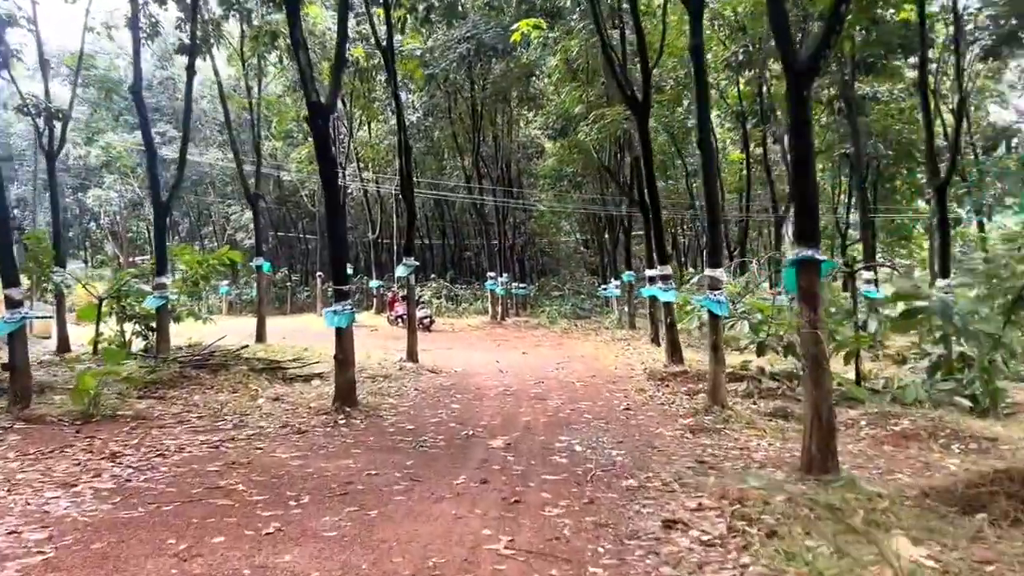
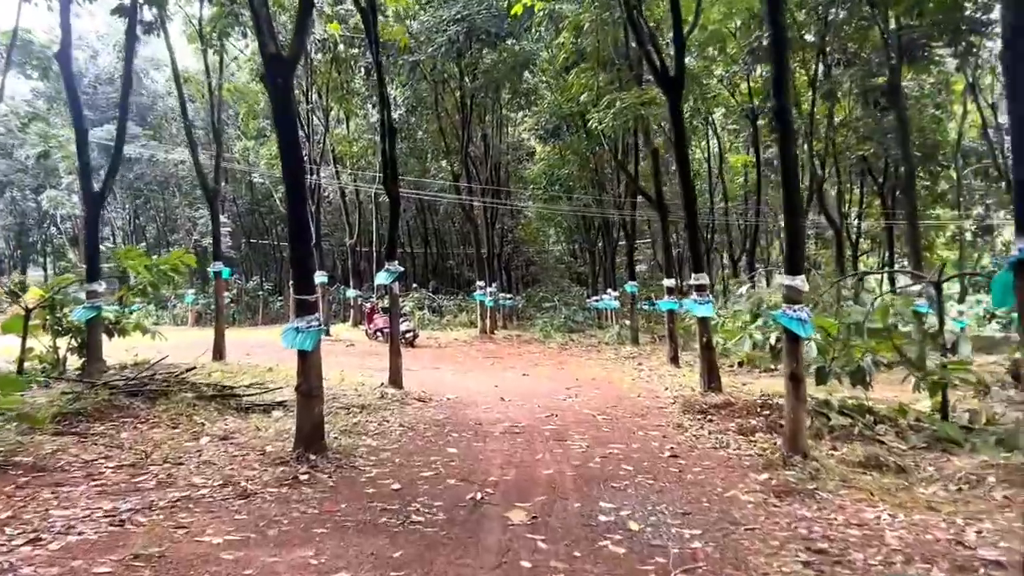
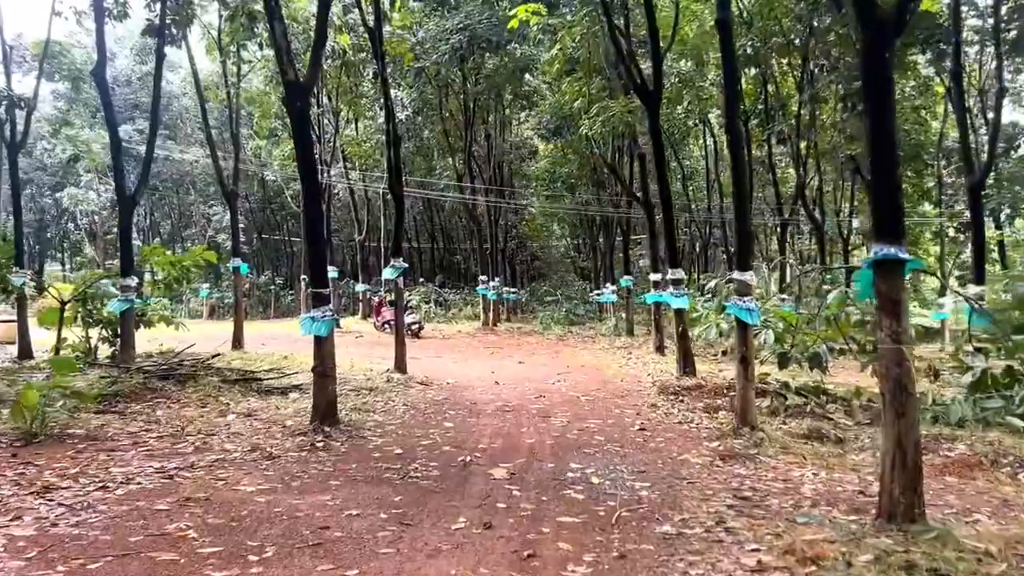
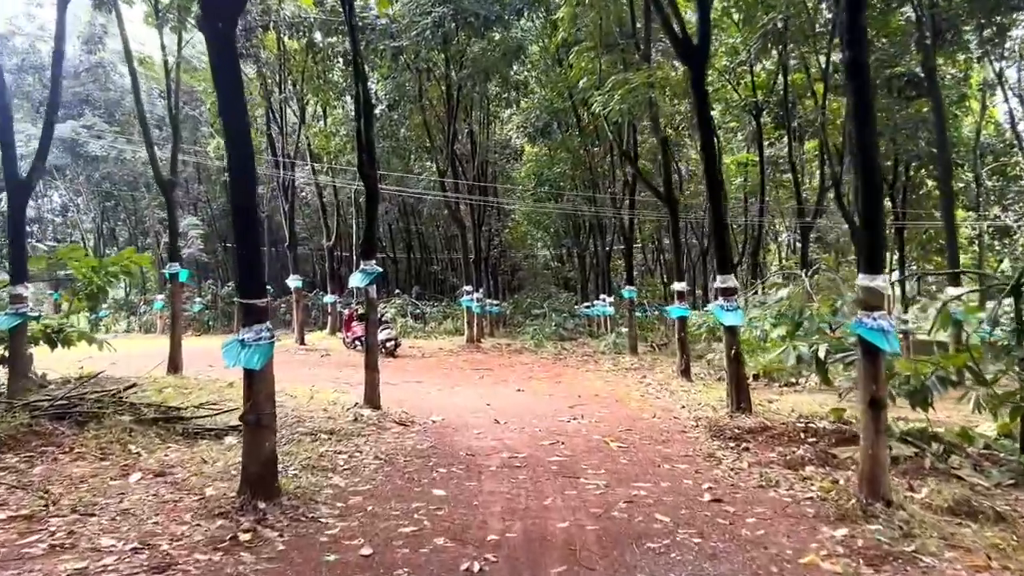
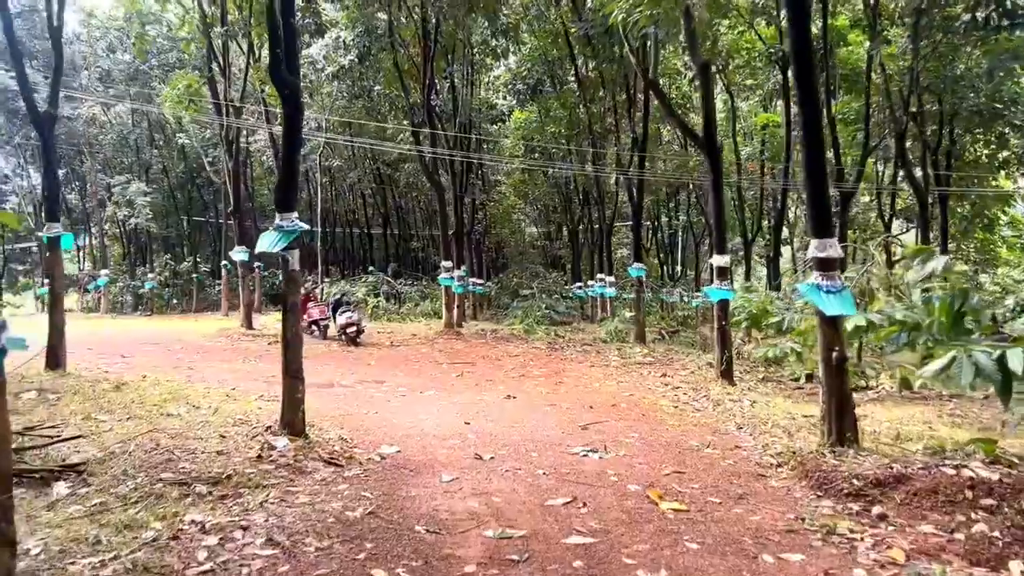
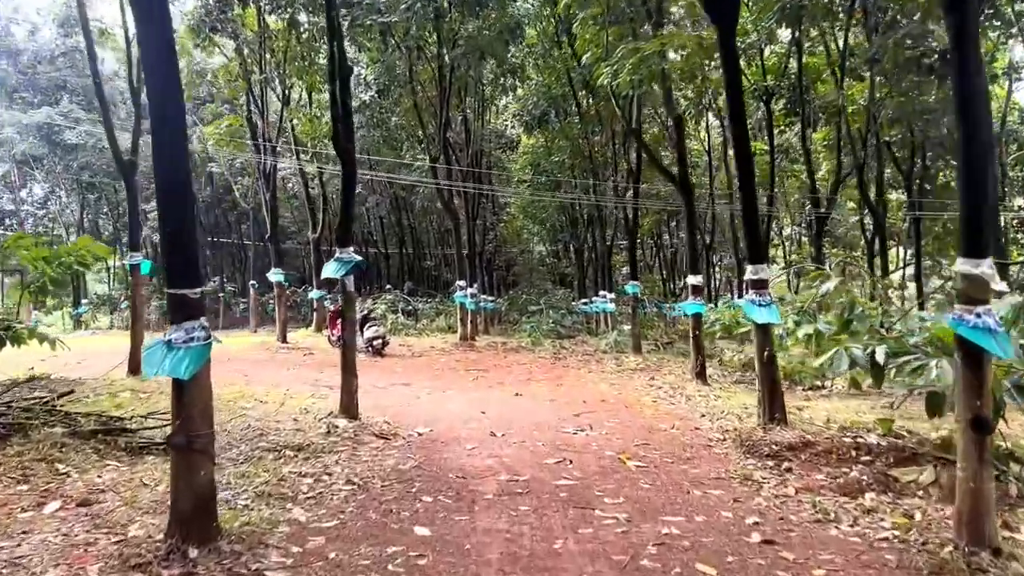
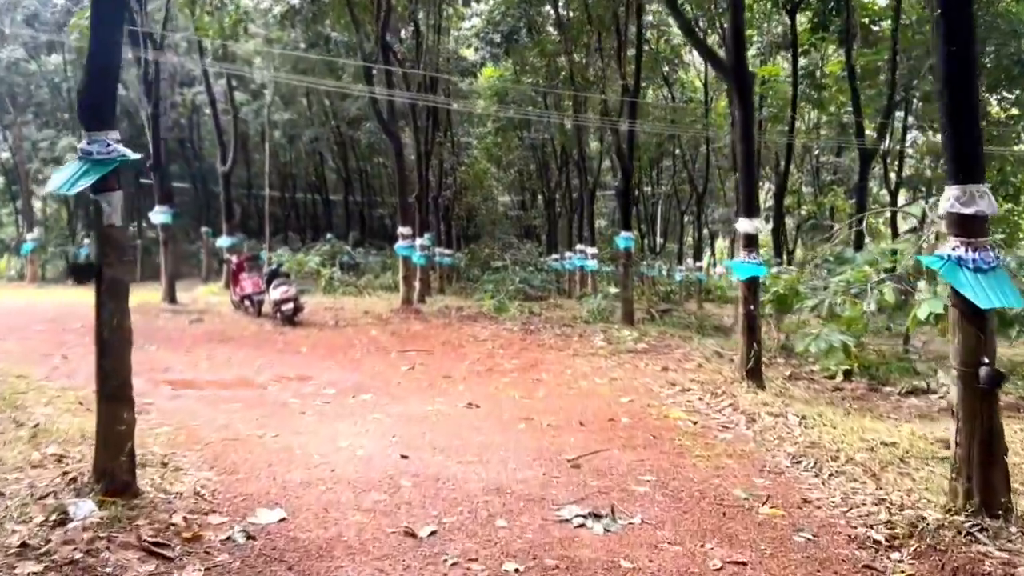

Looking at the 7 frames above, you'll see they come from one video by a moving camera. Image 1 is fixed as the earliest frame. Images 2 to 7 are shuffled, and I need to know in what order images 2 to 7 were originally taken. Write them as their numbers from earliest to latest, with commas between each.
3, 2, 4, 6, 5, 7
